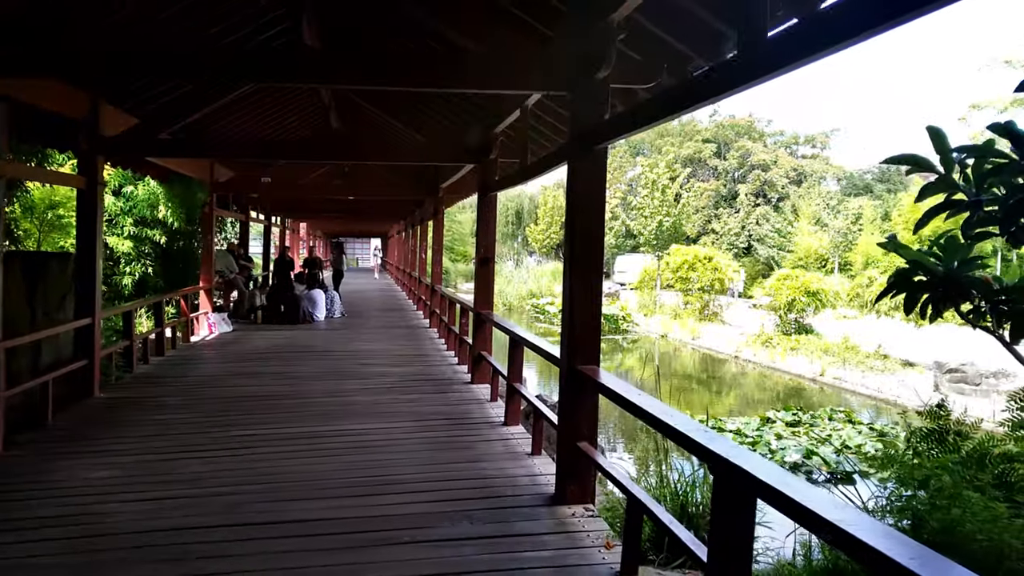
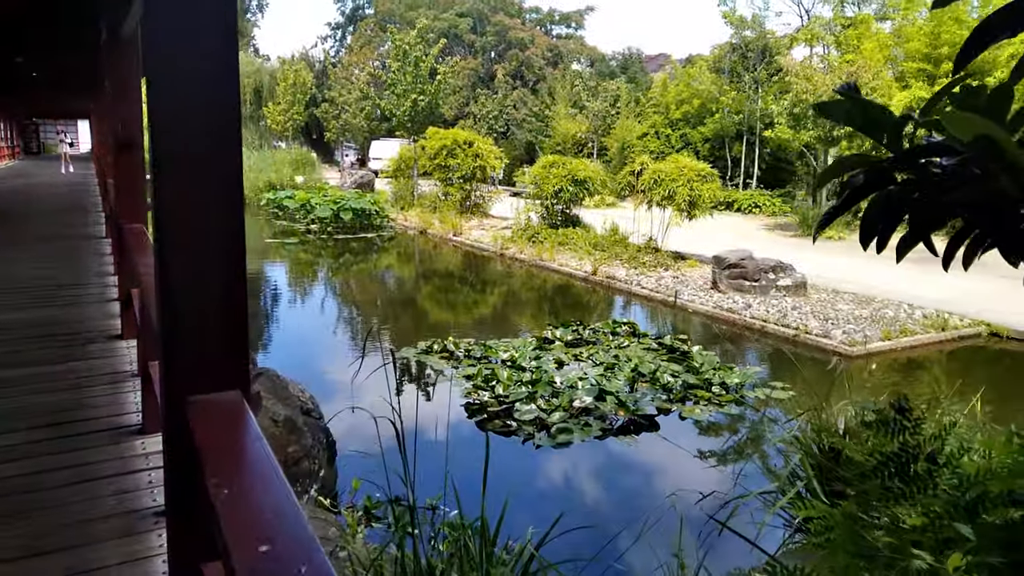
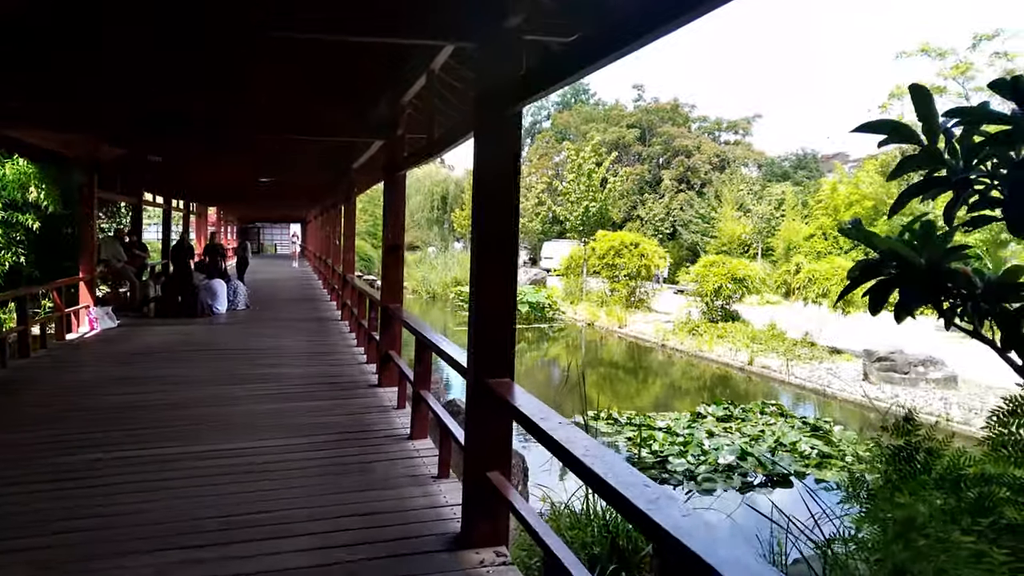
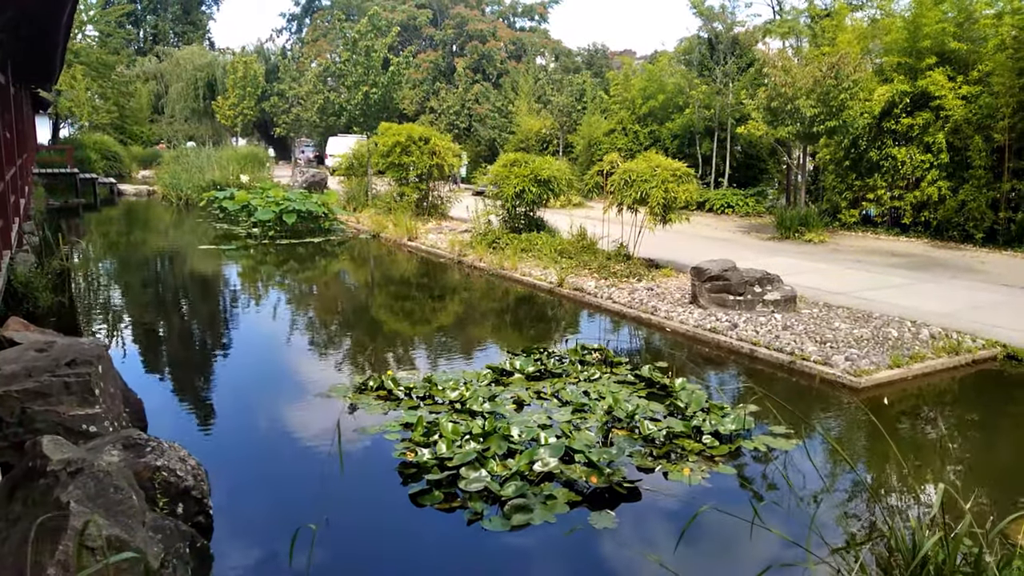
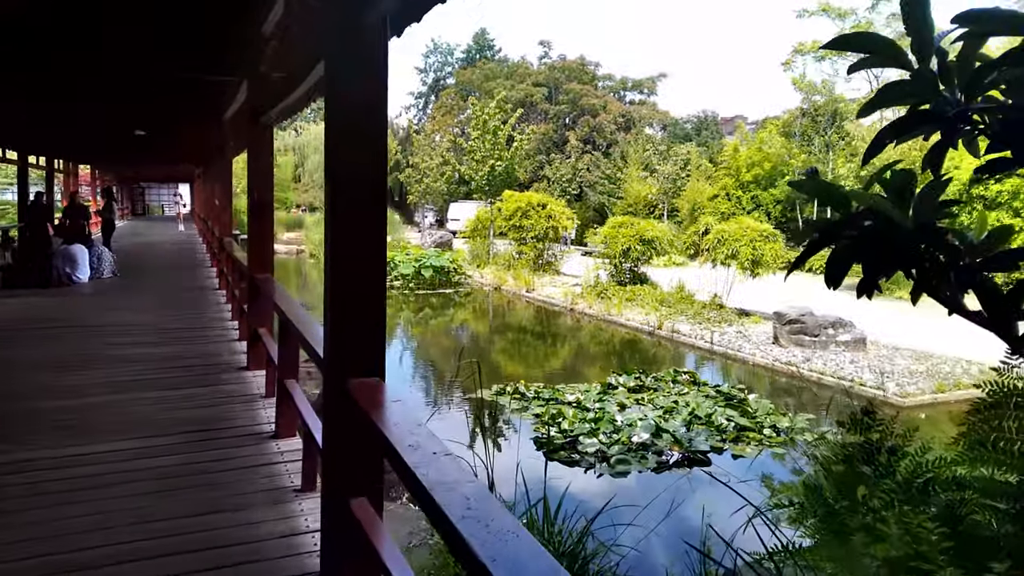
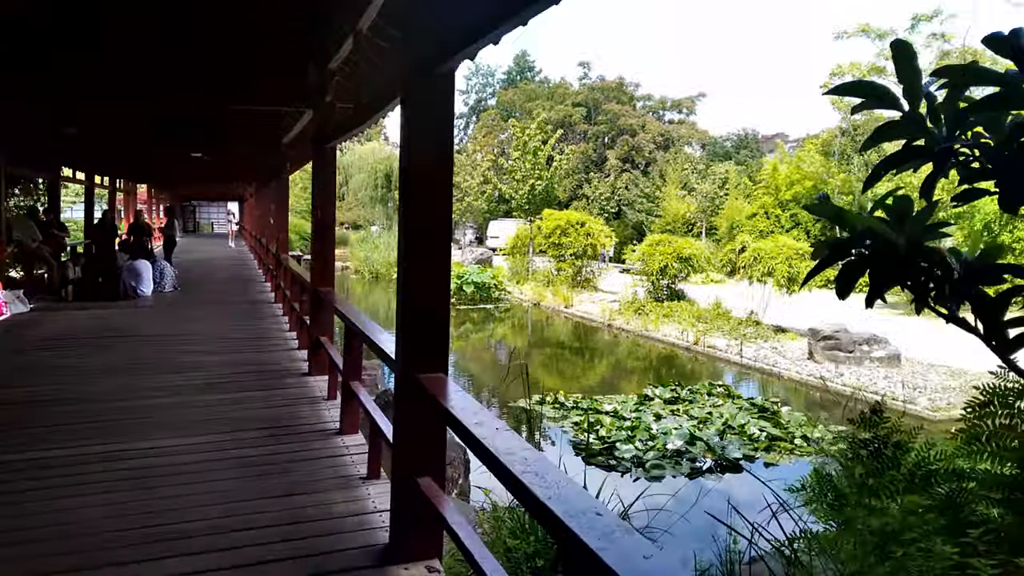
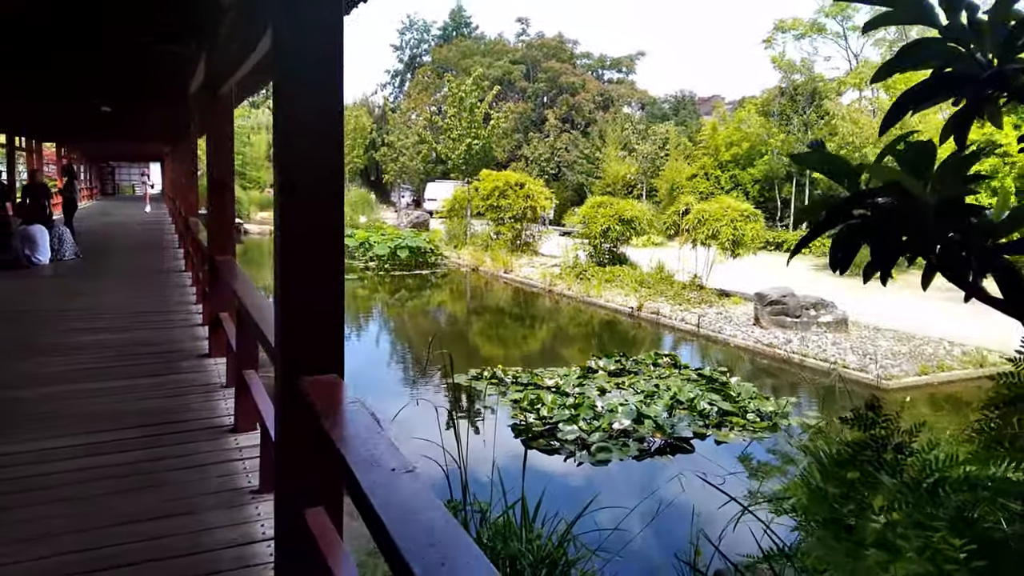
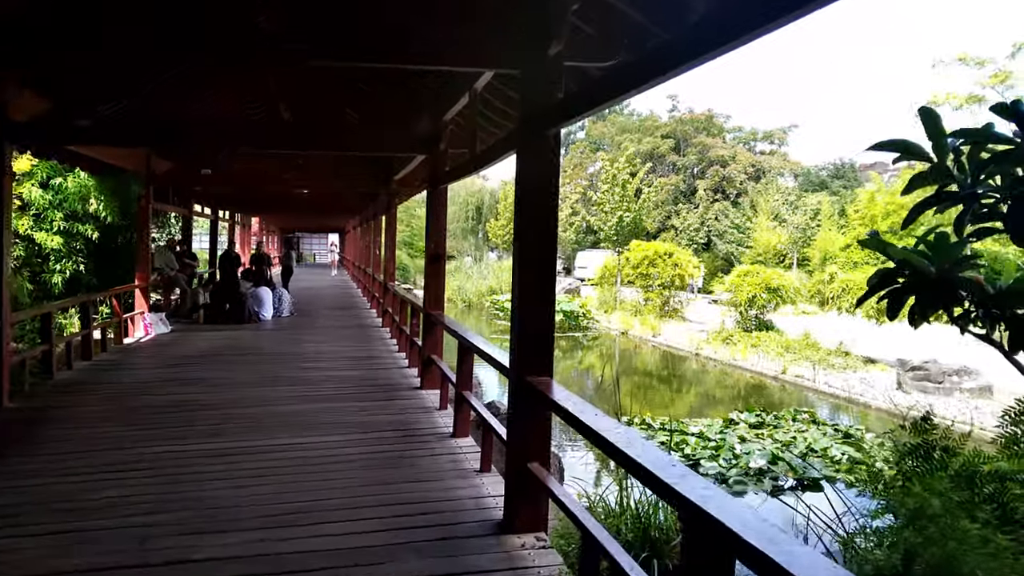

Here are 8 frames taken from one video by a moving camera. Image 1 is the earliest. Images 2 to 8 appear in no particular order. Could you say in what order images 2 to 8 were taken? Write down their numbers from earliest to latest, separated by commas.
8, 3, 6, 5, 7, 2, 4
